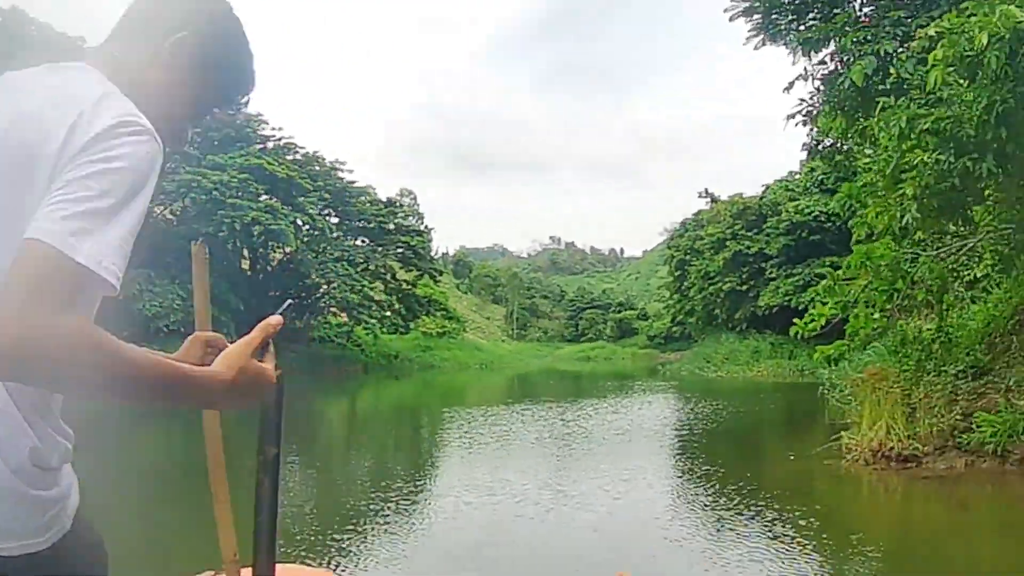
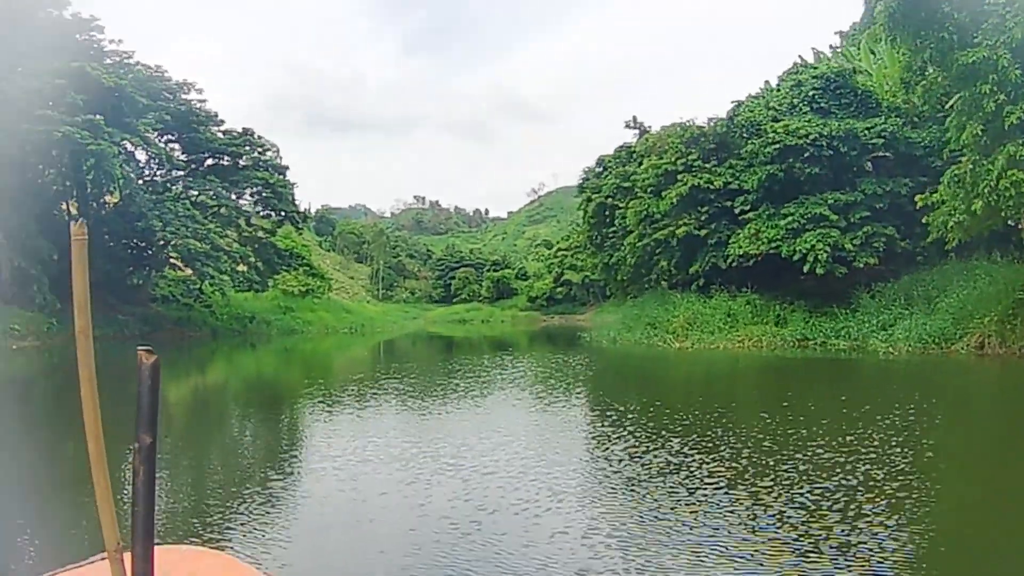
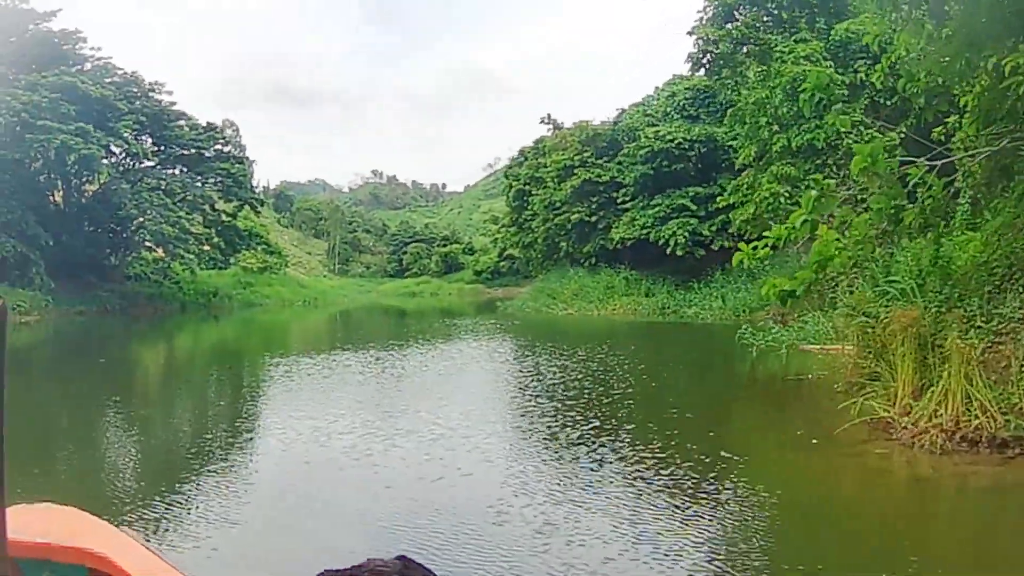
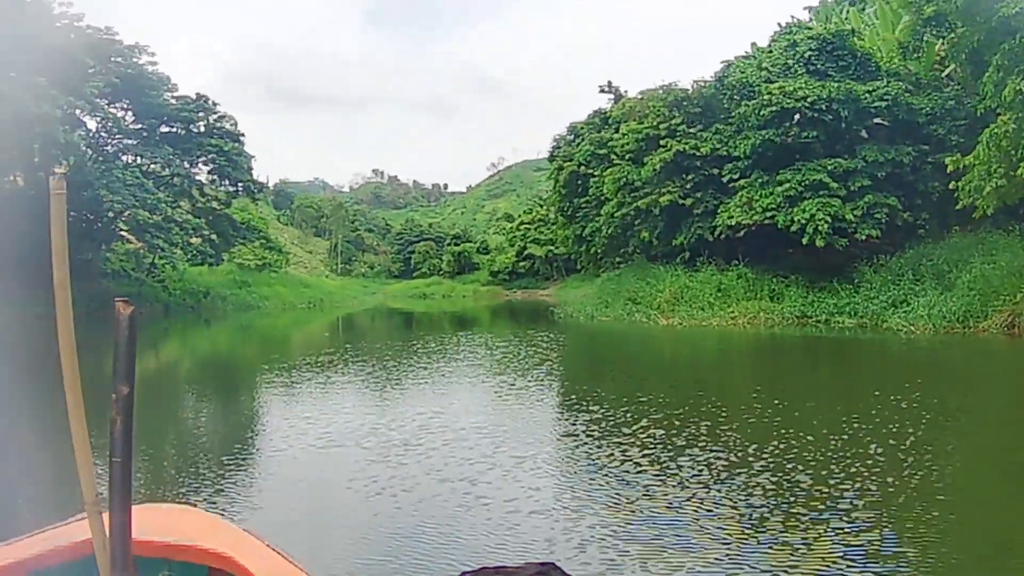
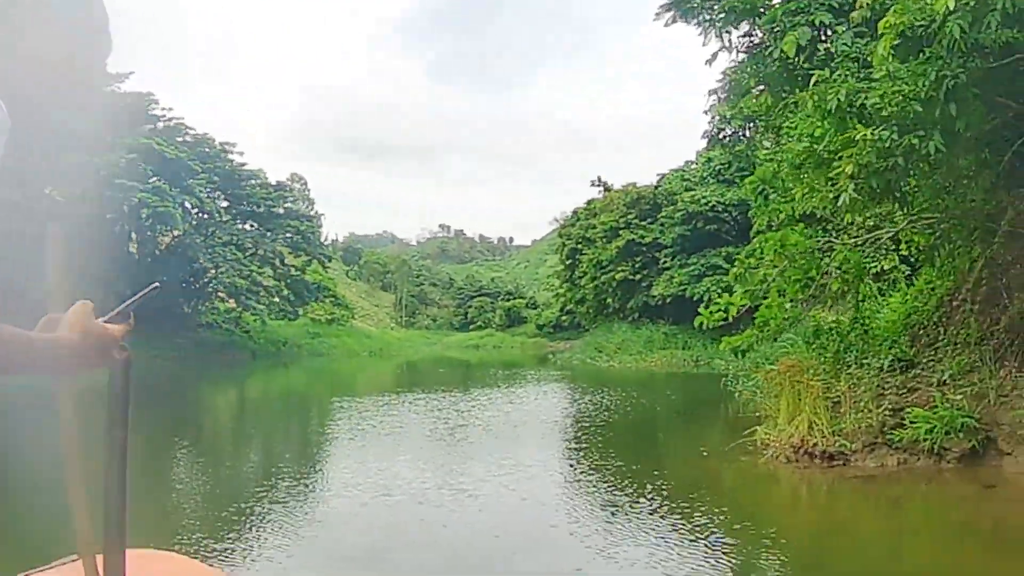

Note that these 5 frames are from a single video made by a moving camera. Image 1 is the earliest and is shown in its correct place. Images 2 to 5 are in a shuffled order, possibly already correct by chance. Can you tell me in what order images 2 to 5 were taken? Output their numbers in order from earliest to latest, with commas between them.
5, 3, 2, 4
